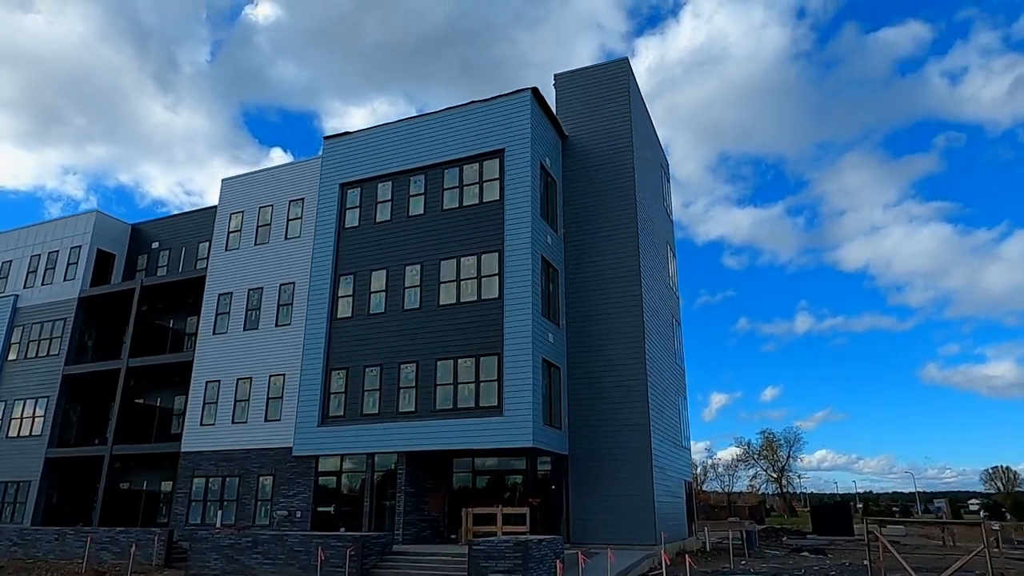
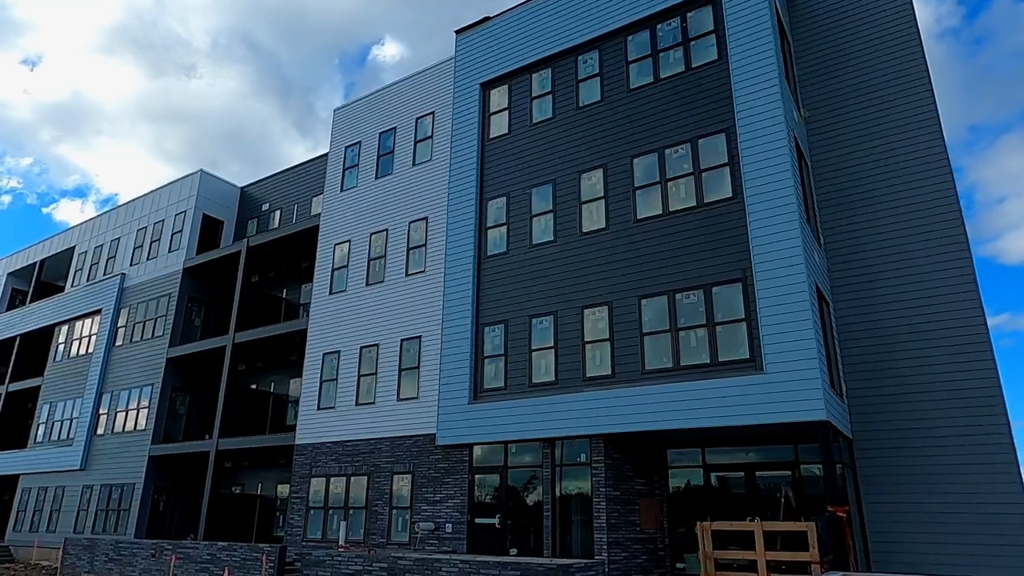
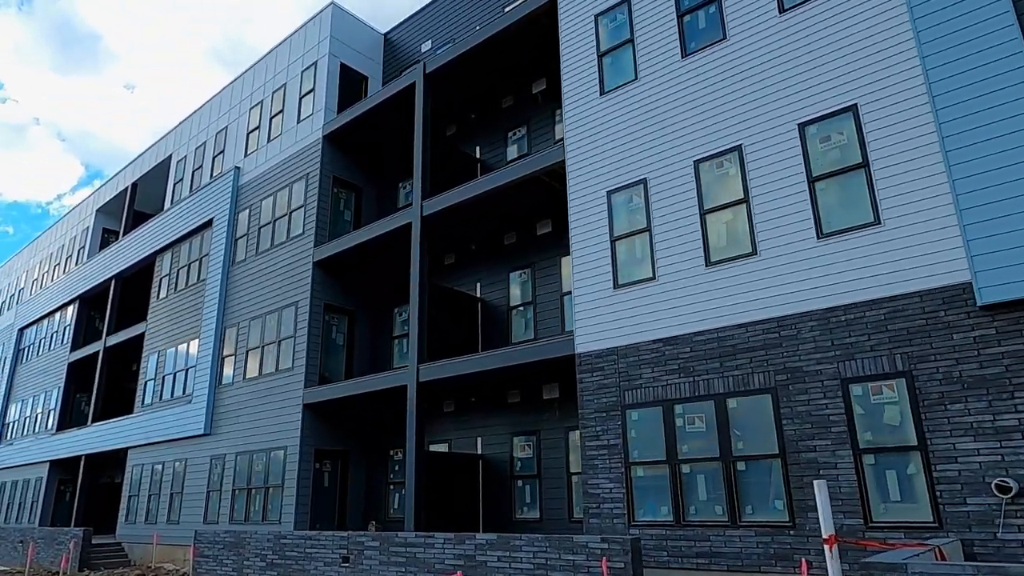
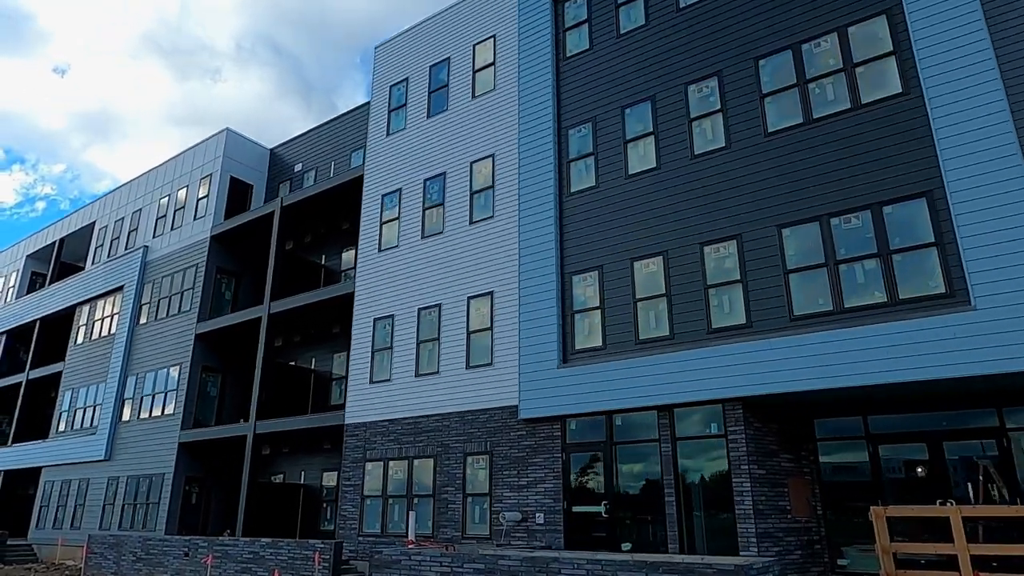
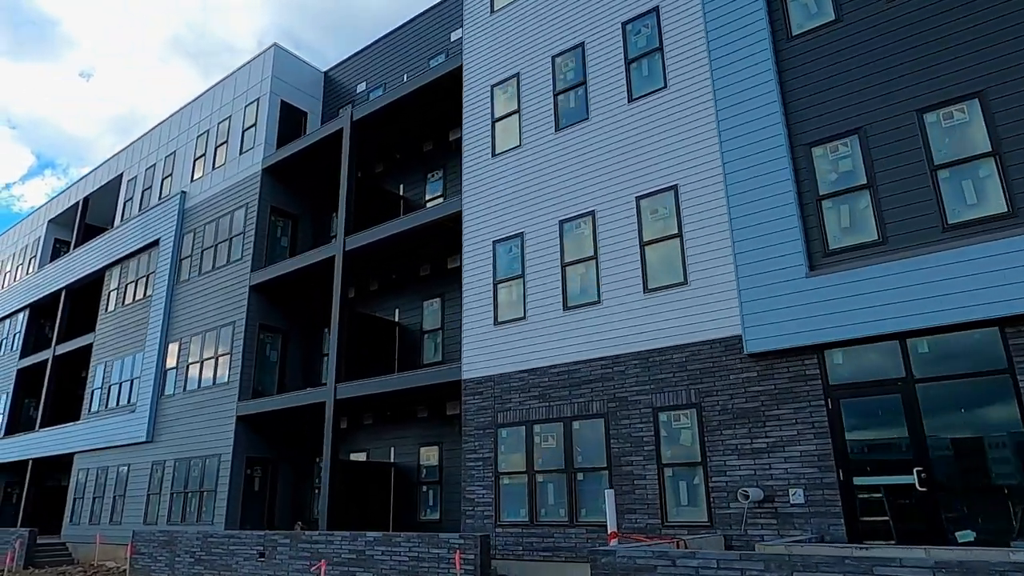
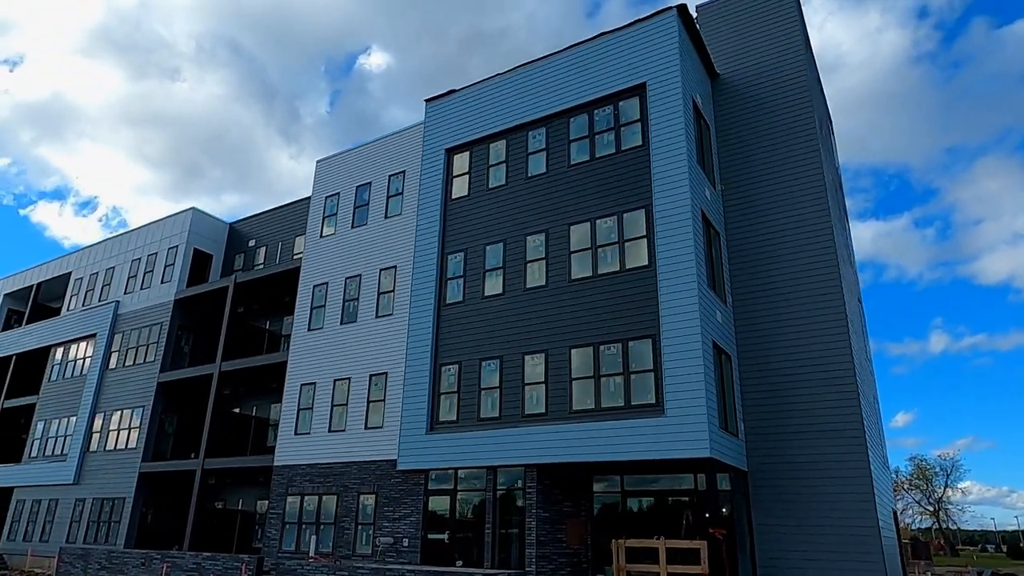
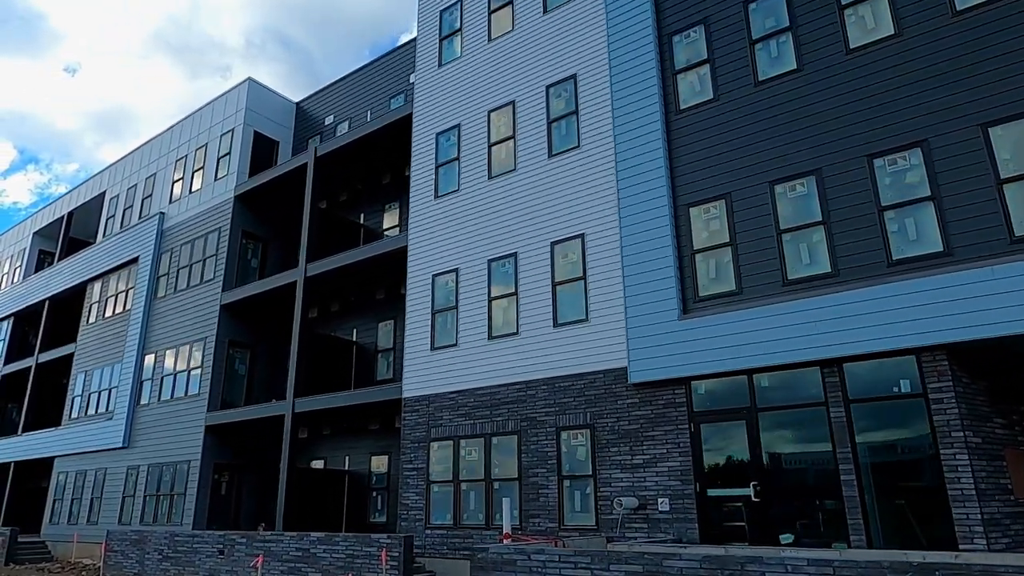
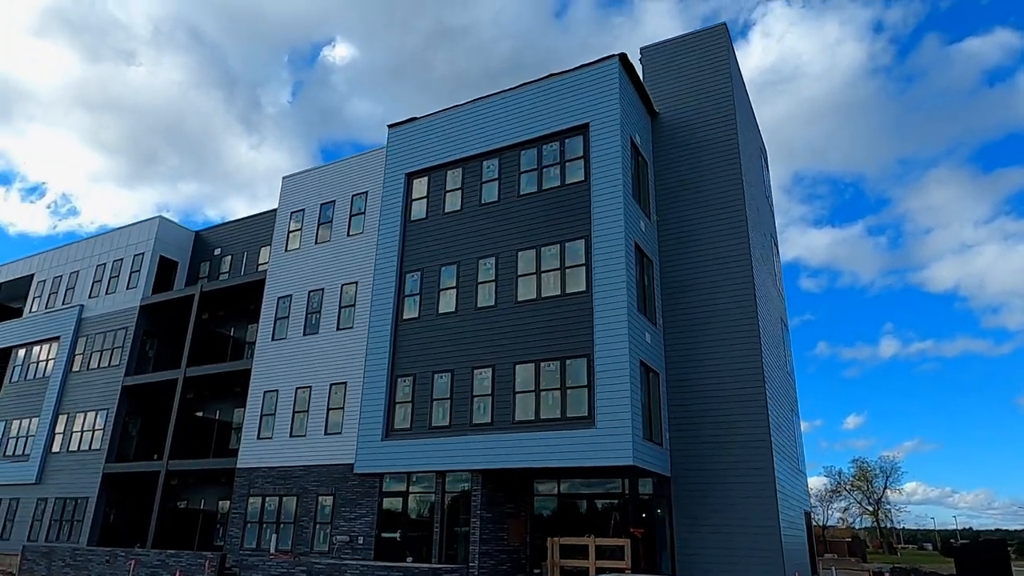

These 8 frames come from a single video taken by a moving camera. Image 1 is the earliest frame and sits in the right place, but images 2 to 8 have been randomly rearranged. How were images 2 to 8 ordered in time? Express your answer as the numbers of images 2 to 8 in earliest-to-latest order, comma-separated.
8, 6, 2, 4, 7, 5, 3
